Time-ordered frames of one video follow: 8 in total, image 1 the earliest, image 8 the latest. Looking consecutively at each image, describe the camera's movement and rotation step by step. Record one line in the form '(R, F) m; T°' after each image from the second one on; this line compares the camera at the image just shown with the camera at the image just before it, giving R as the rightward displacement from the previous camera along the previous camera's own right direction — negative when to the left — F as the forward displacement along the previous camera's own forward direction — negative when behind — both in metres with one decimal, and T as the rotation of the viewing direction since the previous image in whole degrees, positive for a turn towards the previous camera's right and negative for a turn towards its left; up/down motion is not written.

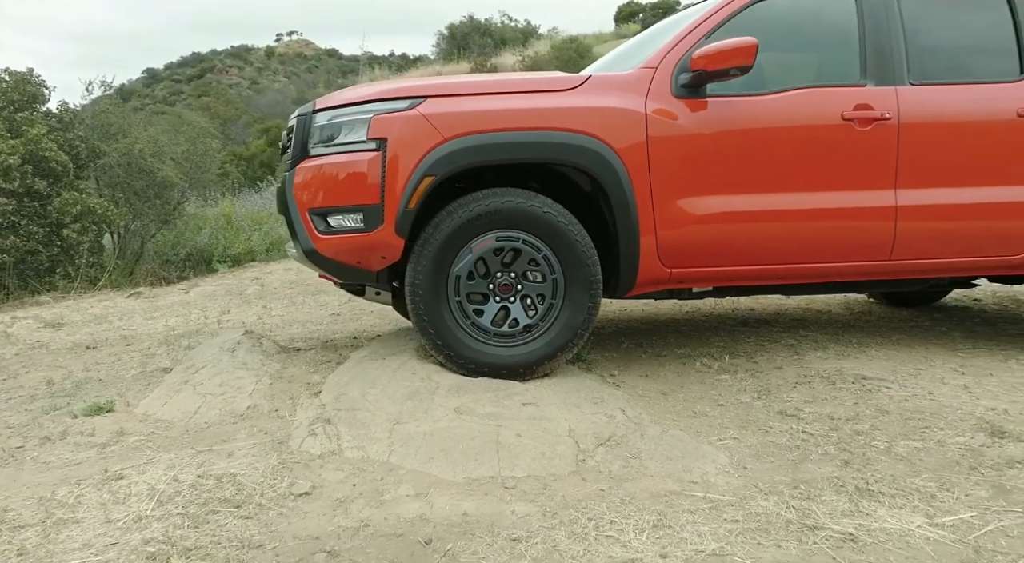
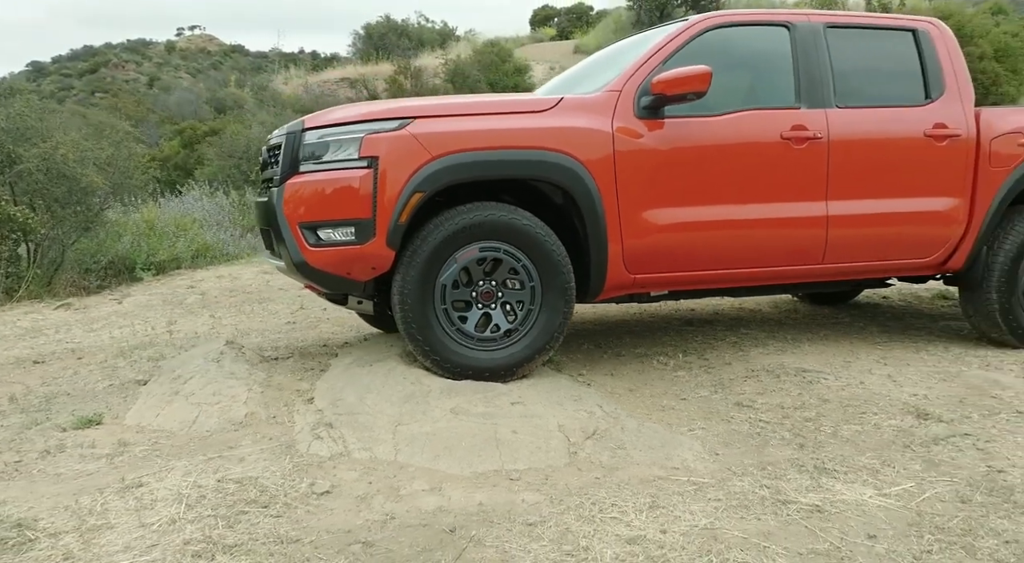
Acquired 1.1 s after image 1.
(-0.3, -0.2) m; +6°
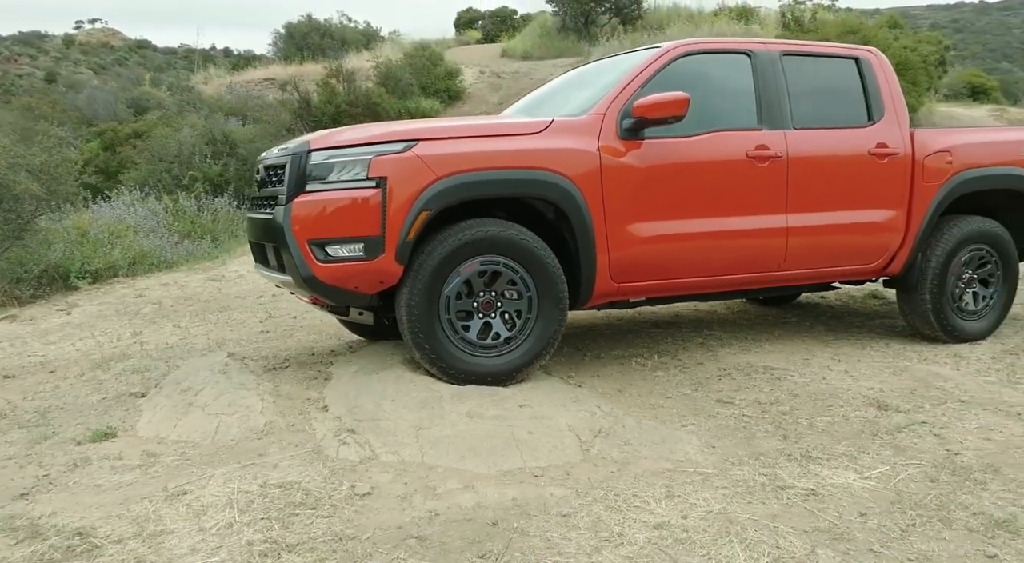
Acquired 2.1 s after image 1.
(-0.3, -0.2) m; +6°
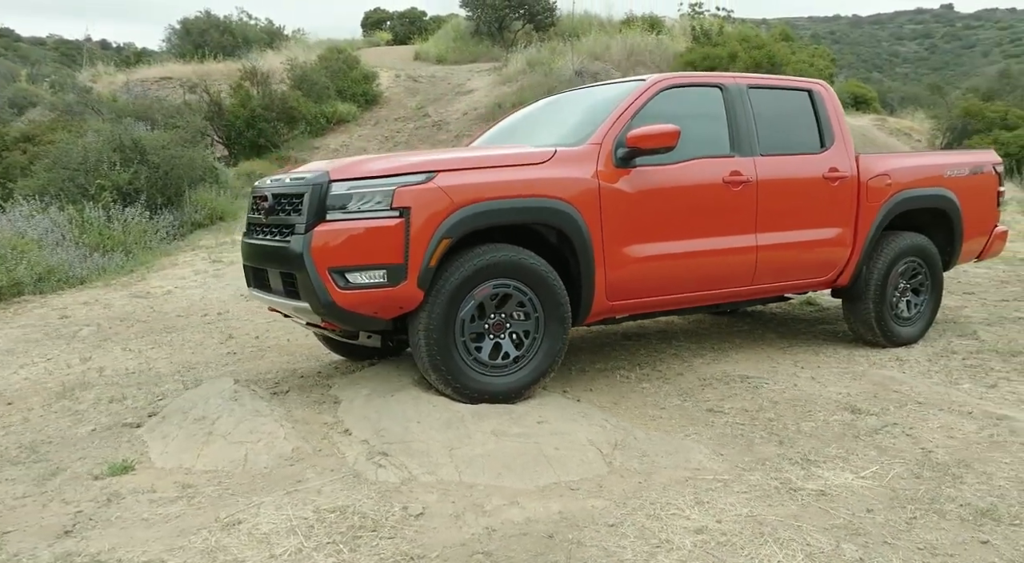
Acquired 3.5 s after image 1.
(-0.5, -0.2) m; +7°
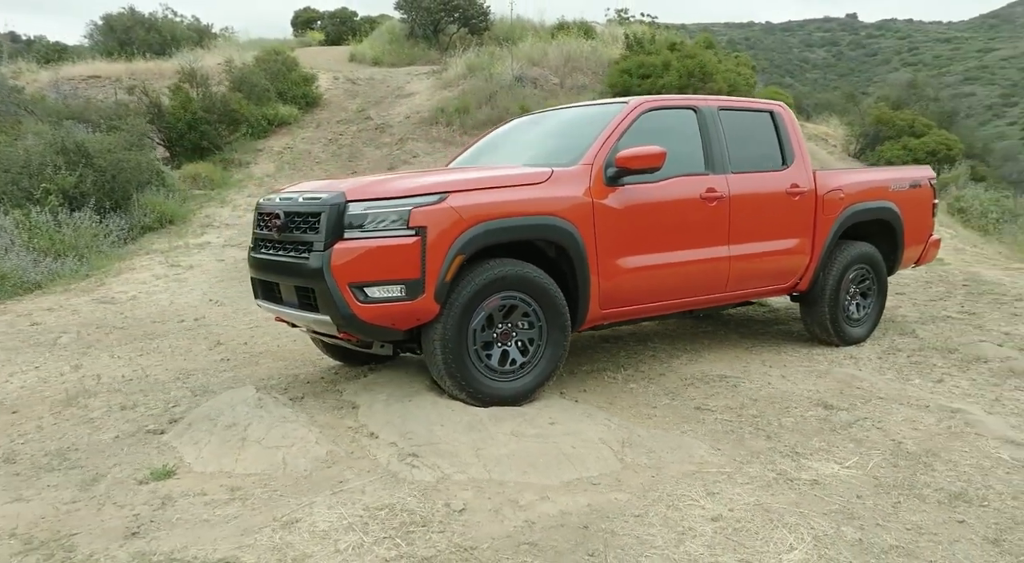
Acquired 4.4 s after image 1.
(-0.4, -0.2) m; +5°
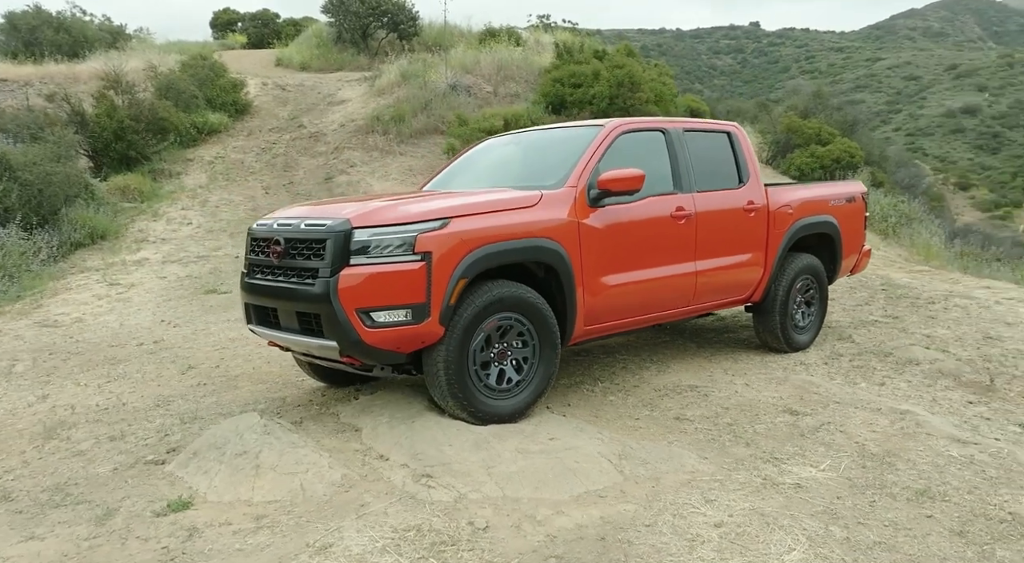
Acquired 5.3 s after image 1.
(-0.4, -0.2) m; +5°
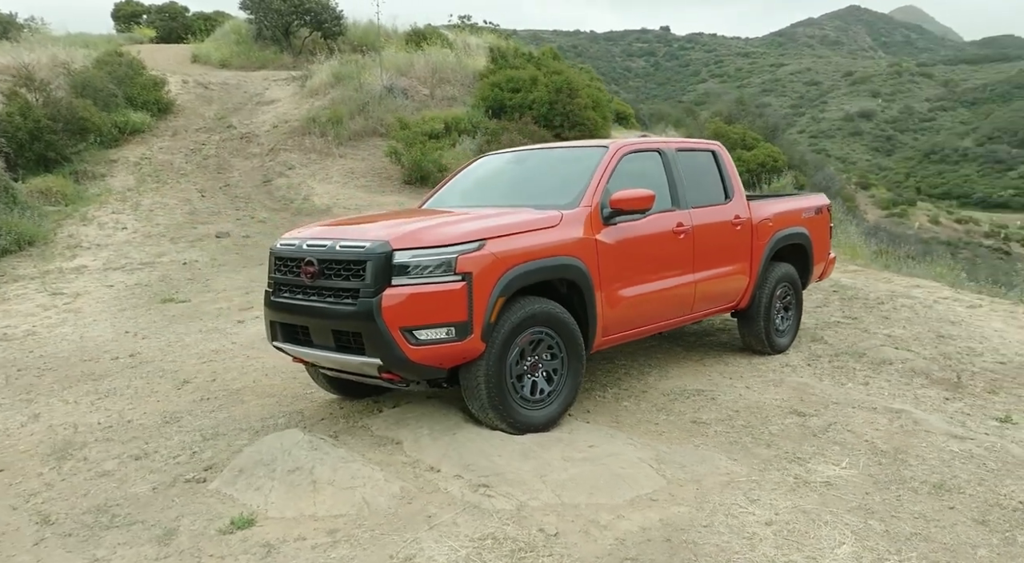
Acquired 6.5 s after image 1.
(-0.6, -0.1) m; +5°
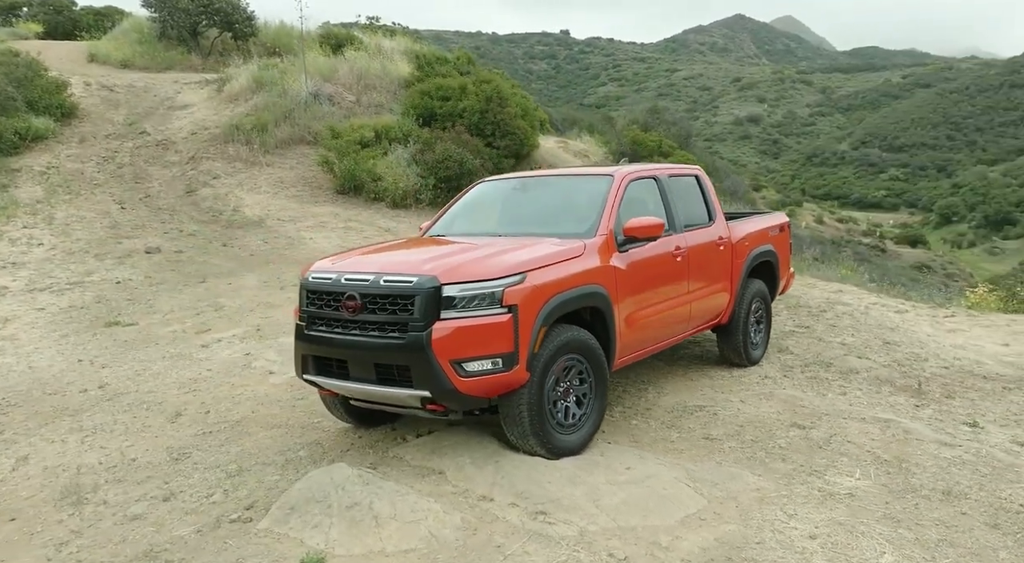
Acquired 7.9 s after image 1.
(-0.7, -0.1) m; +6°
